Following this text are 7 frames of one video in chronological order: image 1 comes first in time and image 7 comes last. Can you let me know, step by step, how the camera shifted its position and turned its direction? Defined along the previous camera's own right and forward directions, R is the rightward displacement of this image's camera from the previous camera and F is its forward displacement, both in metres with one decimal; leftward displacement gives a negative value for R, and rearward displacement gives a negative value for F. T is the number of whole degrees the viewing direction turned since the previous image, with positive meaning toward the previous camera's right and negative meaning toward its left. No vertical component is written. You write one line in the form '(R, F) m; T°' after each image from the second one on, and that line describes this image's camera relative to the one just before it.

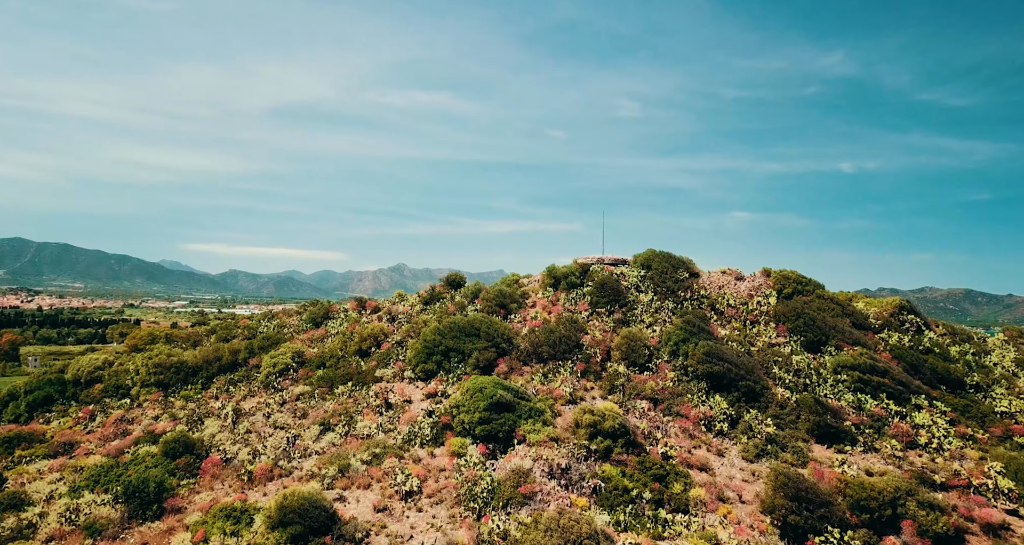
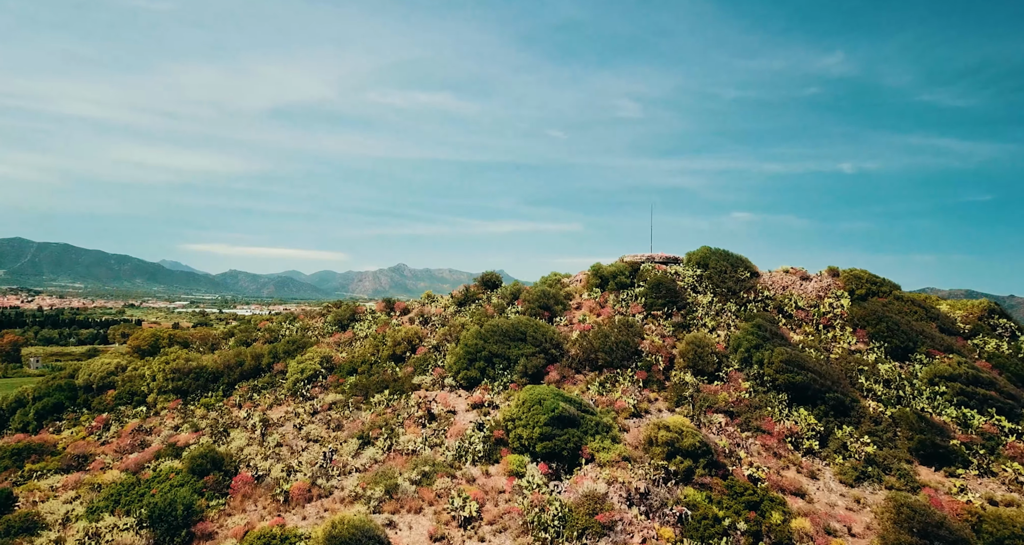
(-3.7, +3.4) m; 0°
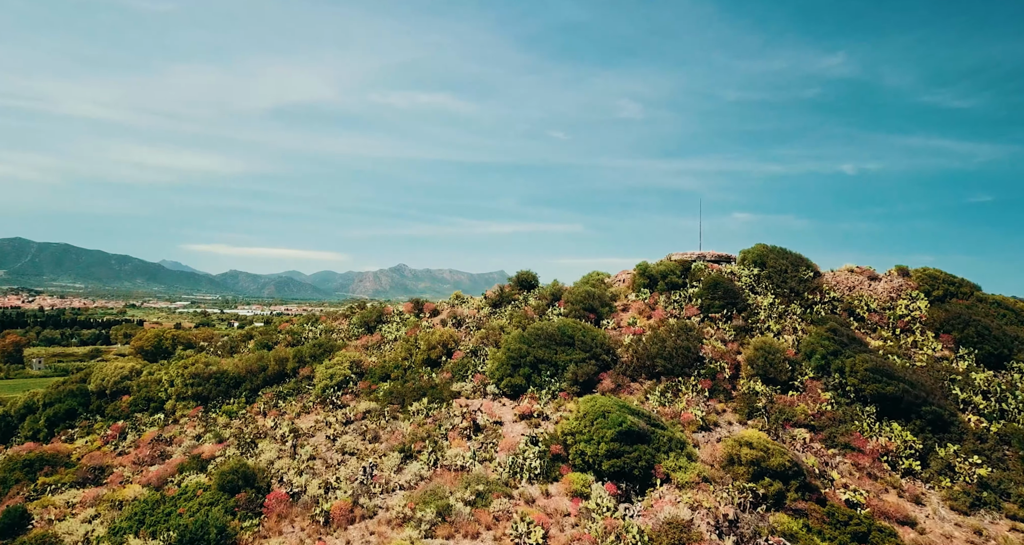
(-3.4, +2.9) m; 0°
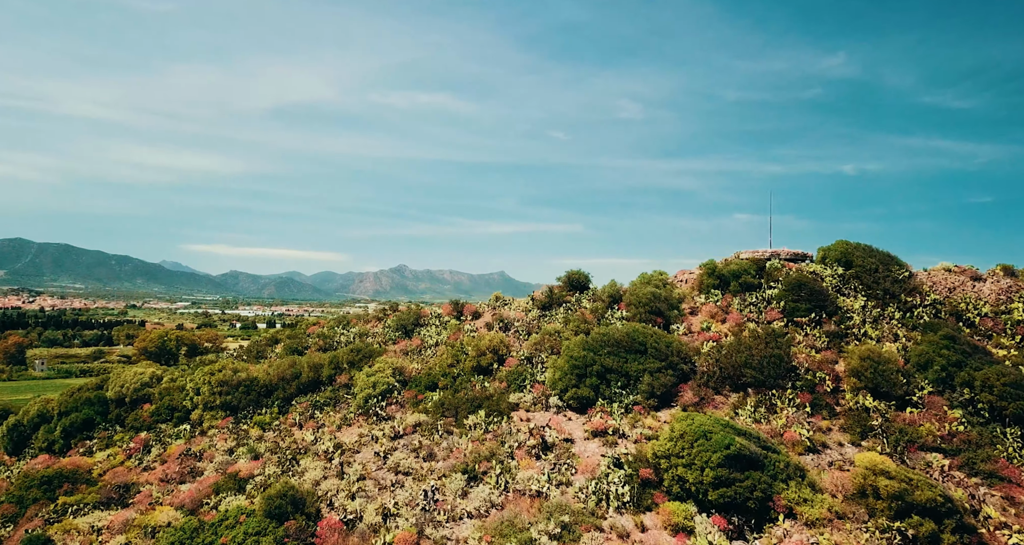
(-4.3, +3.7) m; 0°
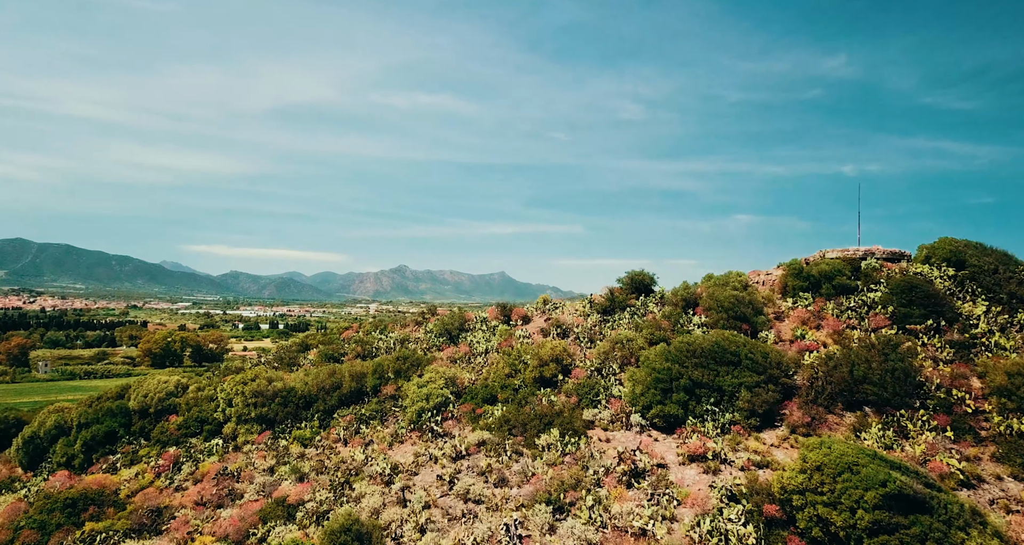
(-4.6, +3.8) m; 0°
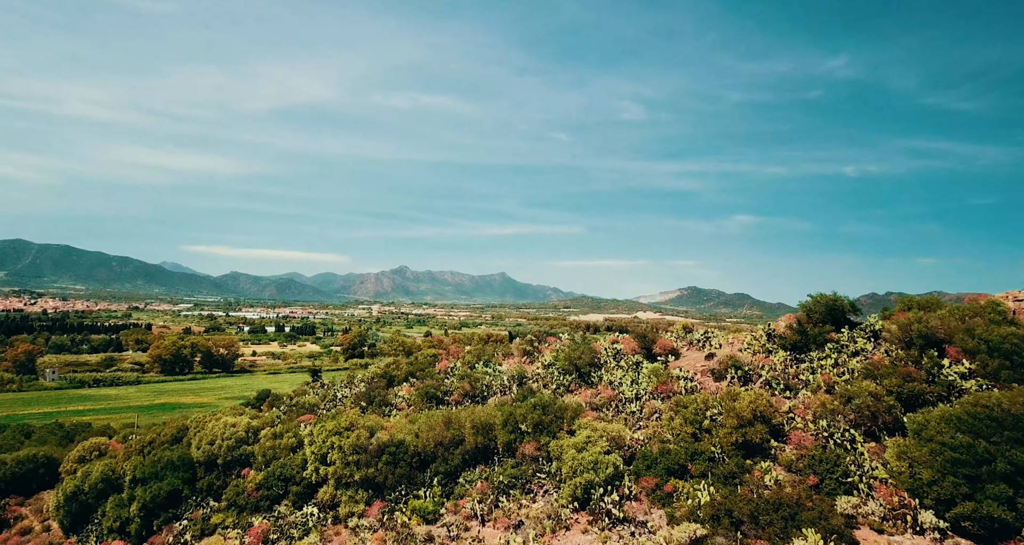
(-10.7, +8.9) m; 0°
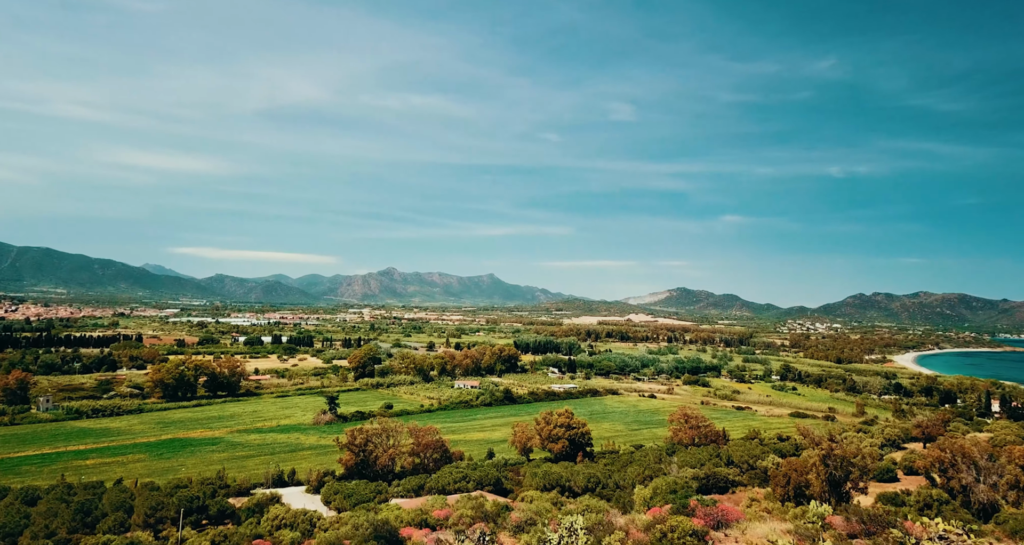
(-21.0, +18.7) m; +1°
